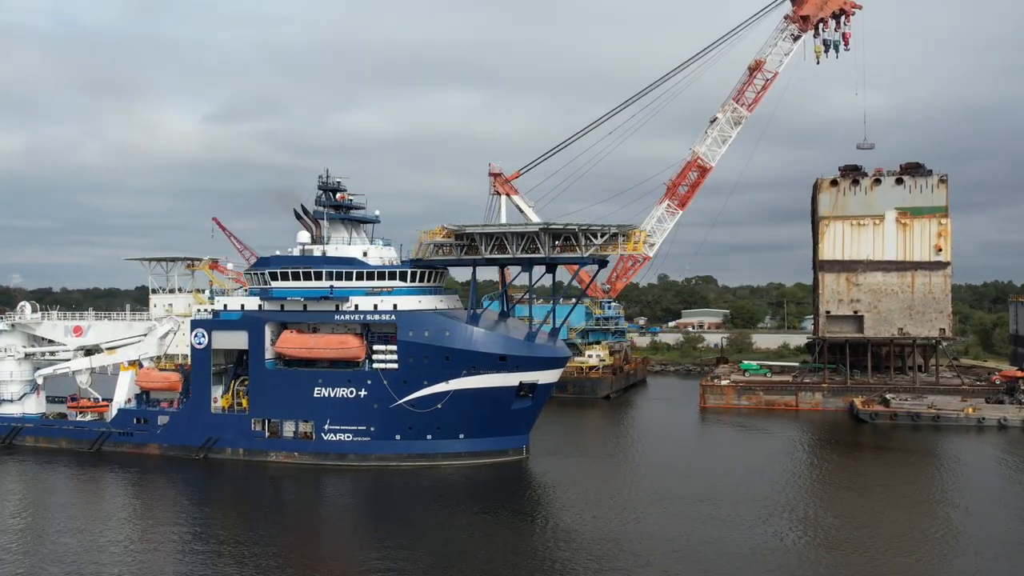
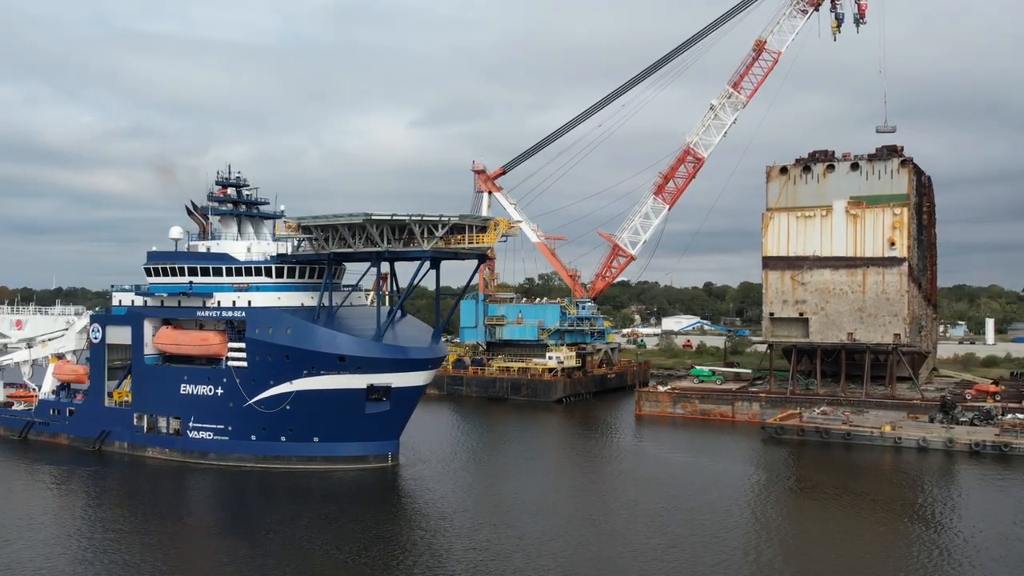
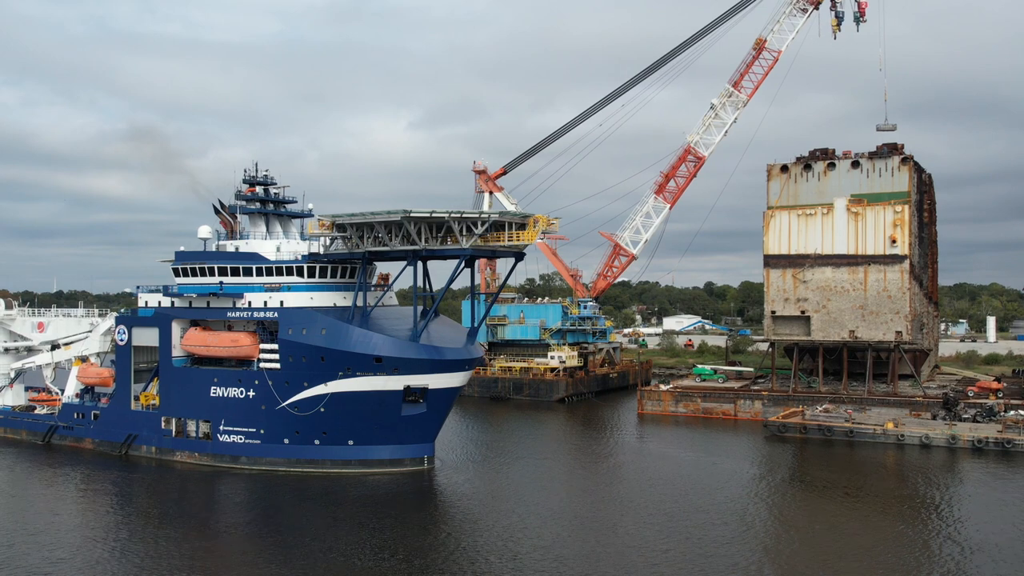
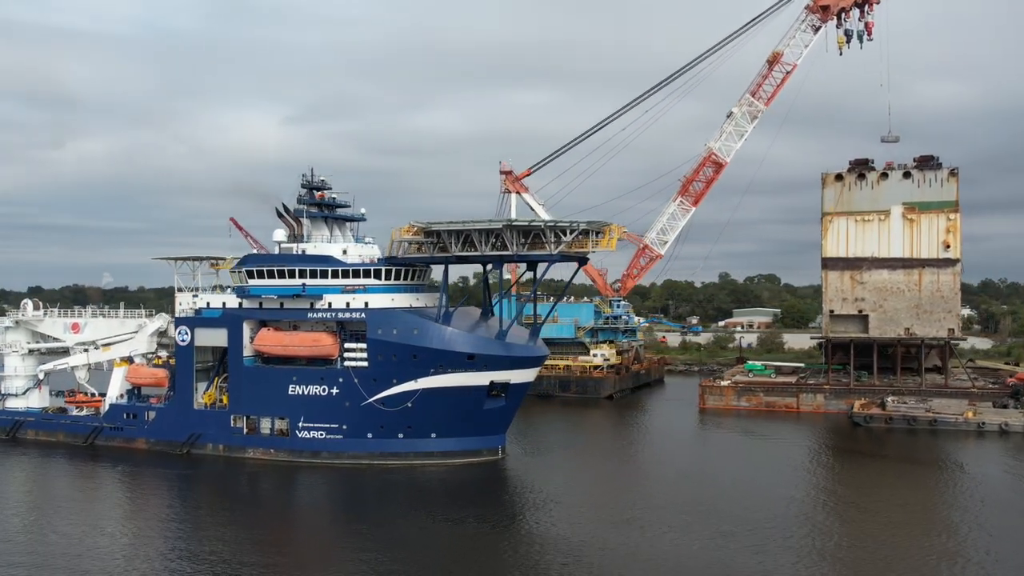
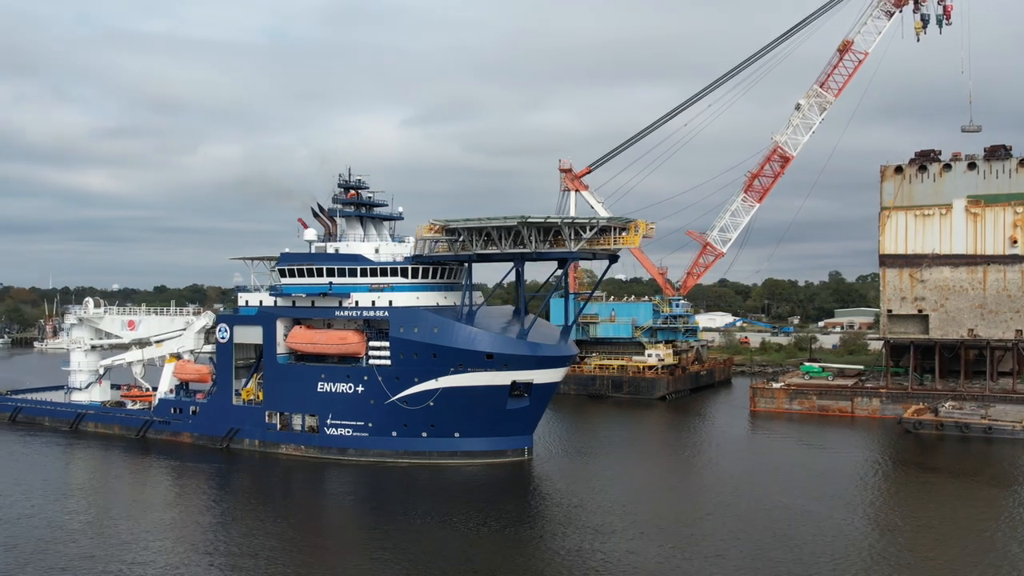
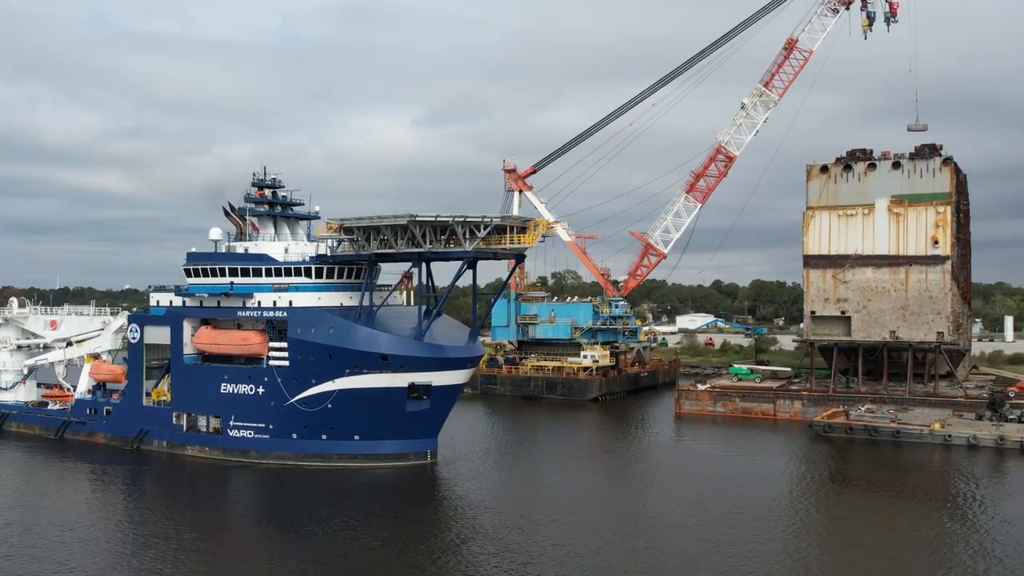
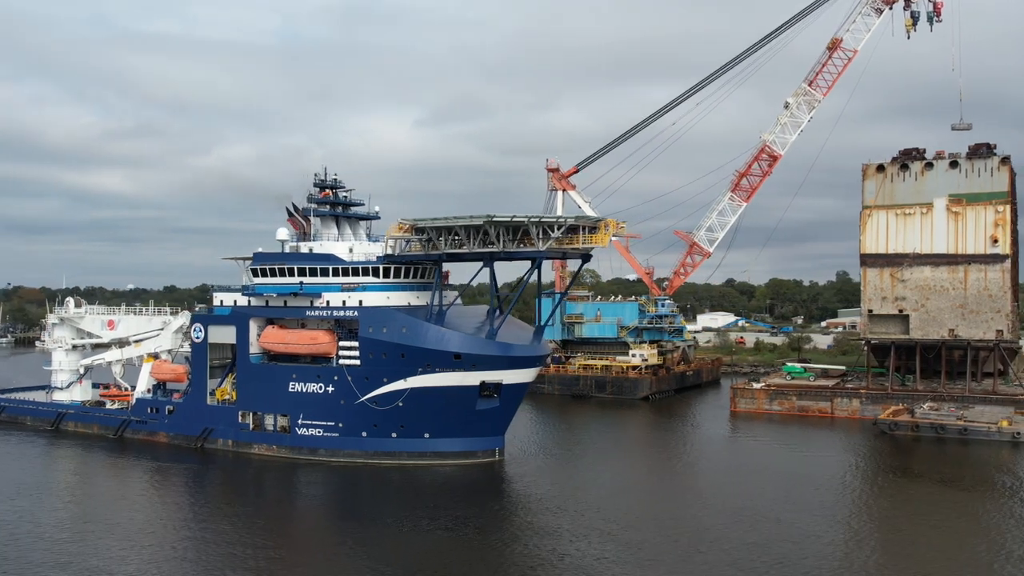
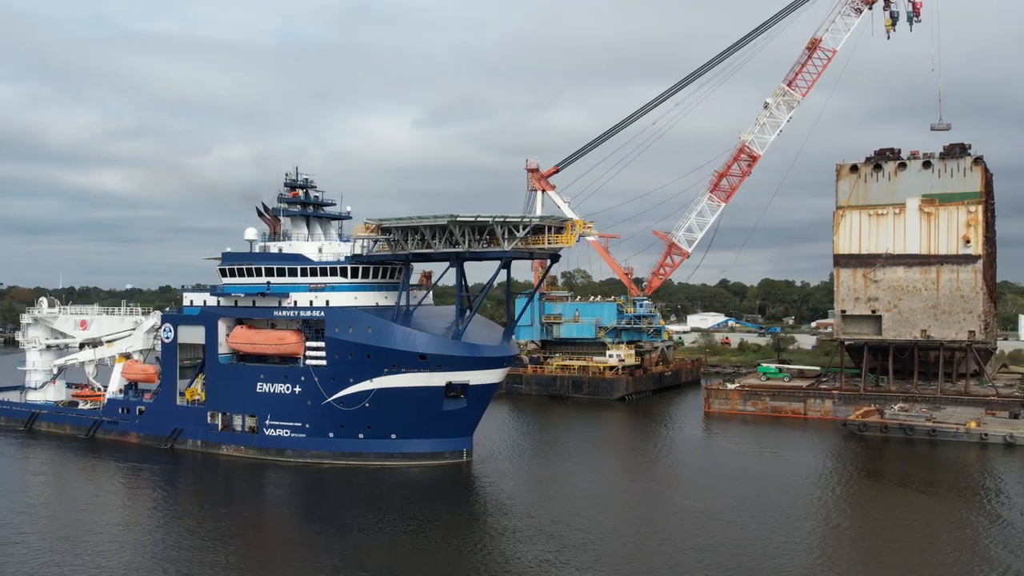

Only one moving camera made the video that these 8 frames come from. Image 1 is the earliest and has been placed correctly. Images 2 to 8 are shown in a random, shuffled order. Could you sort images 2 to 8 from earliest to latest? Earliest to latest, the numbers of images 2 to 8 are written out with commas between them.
4, 5, 7, 8, 6, 2, 3
